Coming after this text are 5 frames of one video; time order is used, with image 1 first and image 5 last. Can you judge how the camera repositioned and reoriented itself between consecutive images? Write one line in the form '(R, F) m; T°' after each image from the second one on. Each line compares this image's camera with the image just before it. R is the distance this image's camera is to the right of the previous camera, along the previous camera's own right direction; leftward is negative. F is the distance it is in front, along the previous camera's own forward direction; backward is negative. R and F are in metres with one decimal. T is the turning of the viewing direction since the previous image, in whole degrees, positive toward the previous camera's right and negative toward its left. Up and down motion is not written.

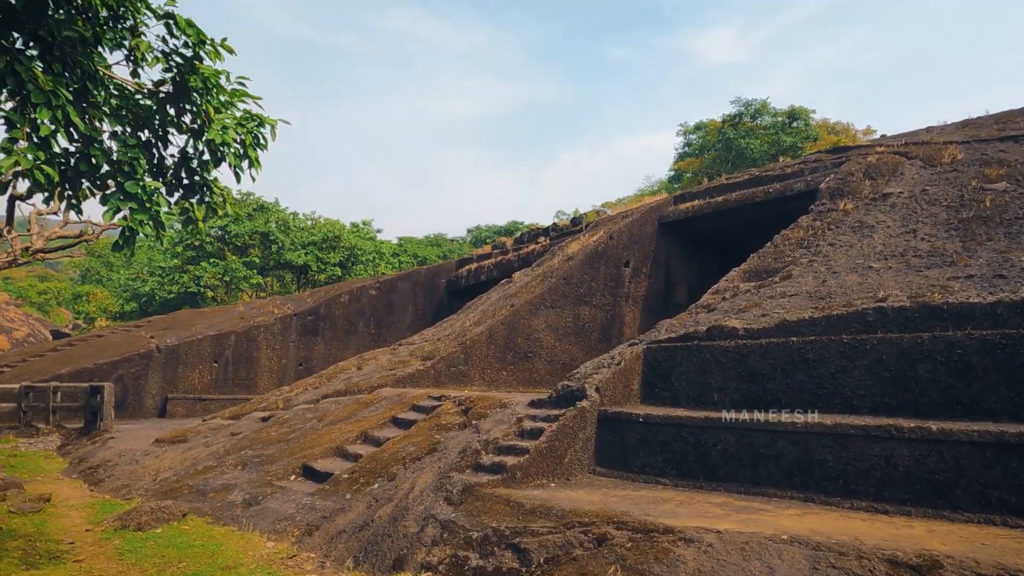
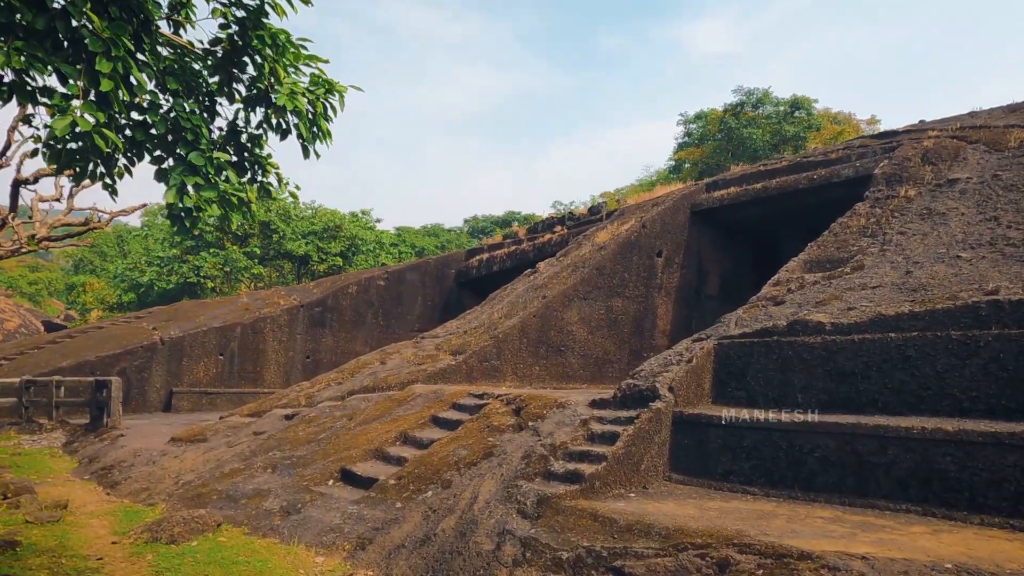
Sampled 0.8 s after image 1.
(-0.6, +0.5) m; +1°
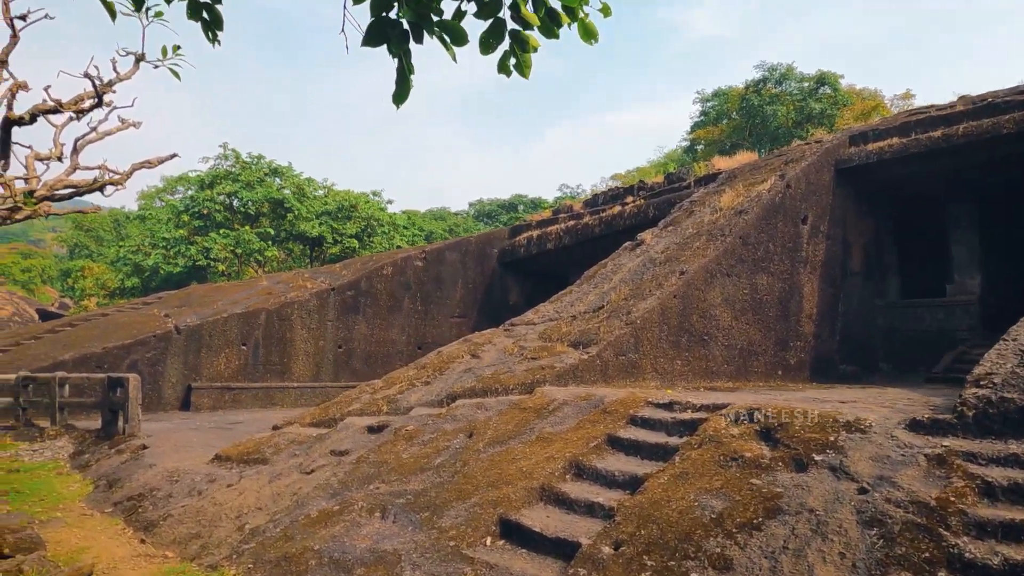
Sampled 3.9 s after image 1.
(-1.5, +2.0) m; 0°
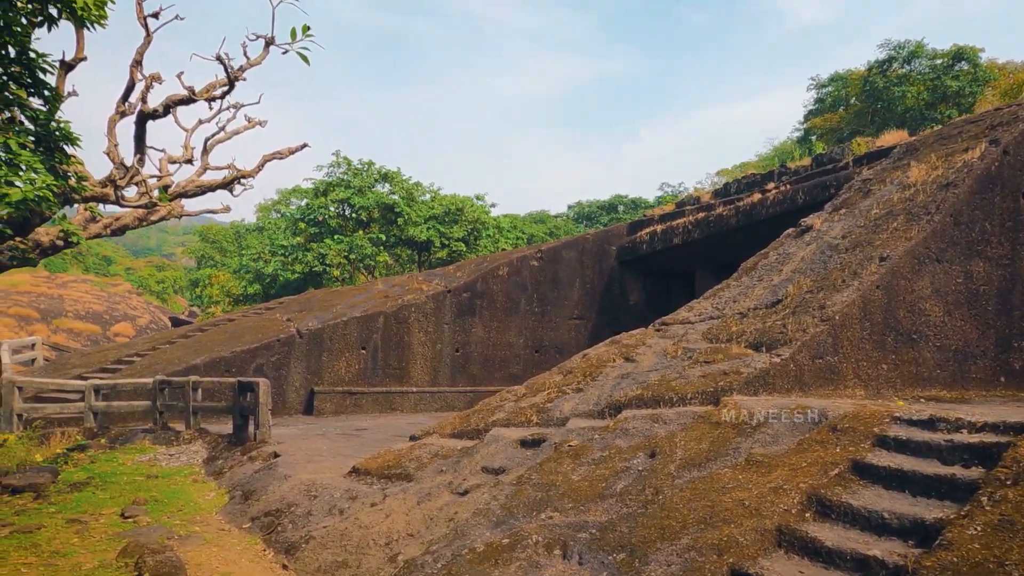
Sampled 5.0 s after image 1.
(-0.6, +0.8) m; -8°
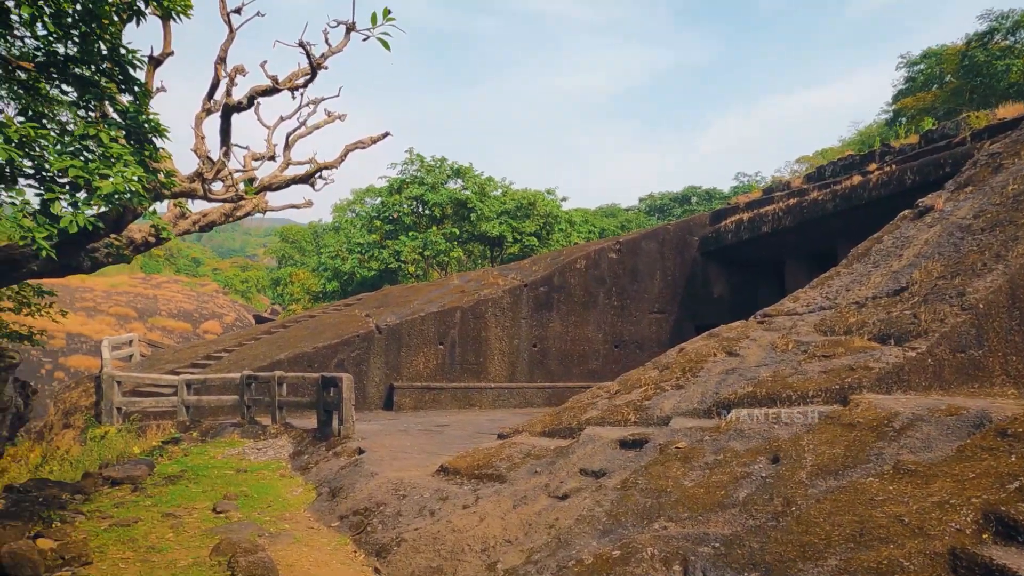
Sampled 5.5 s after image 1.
(-0.2, +0.3) m; -6°
